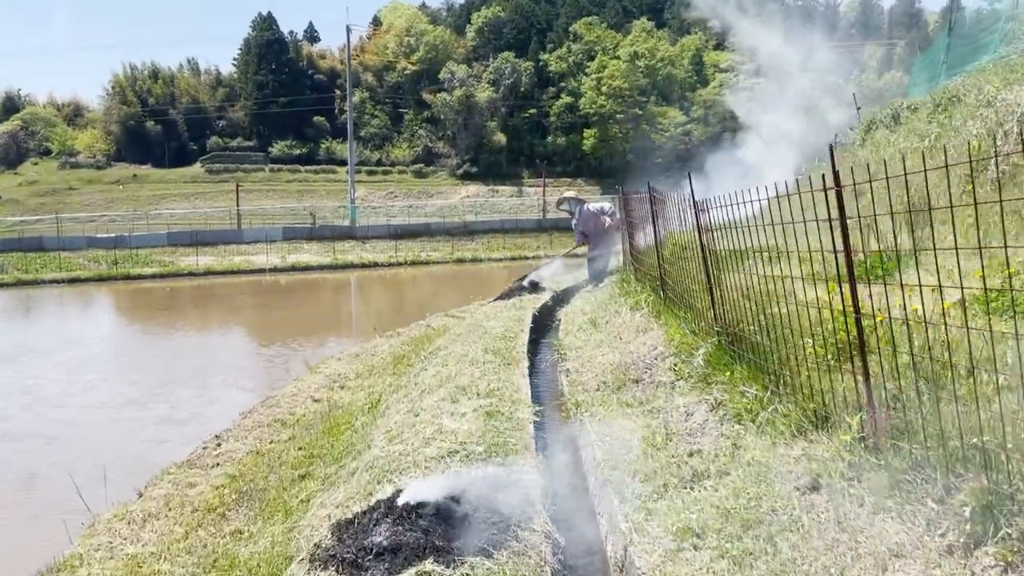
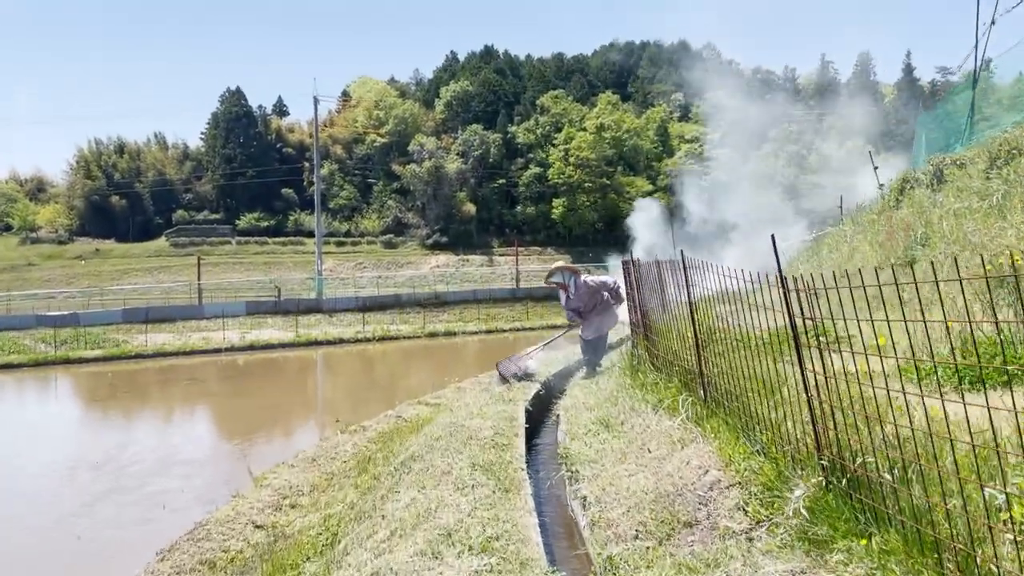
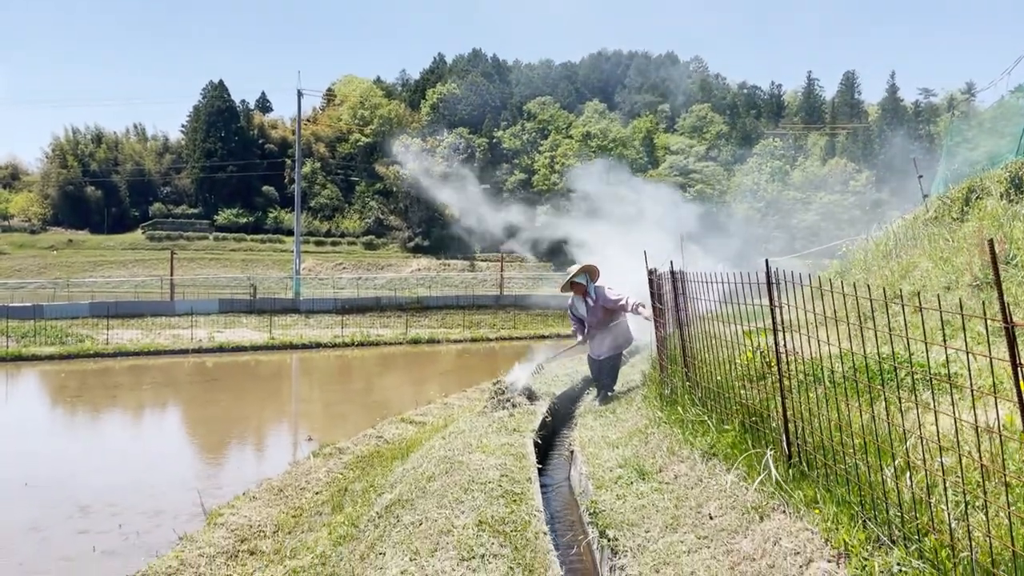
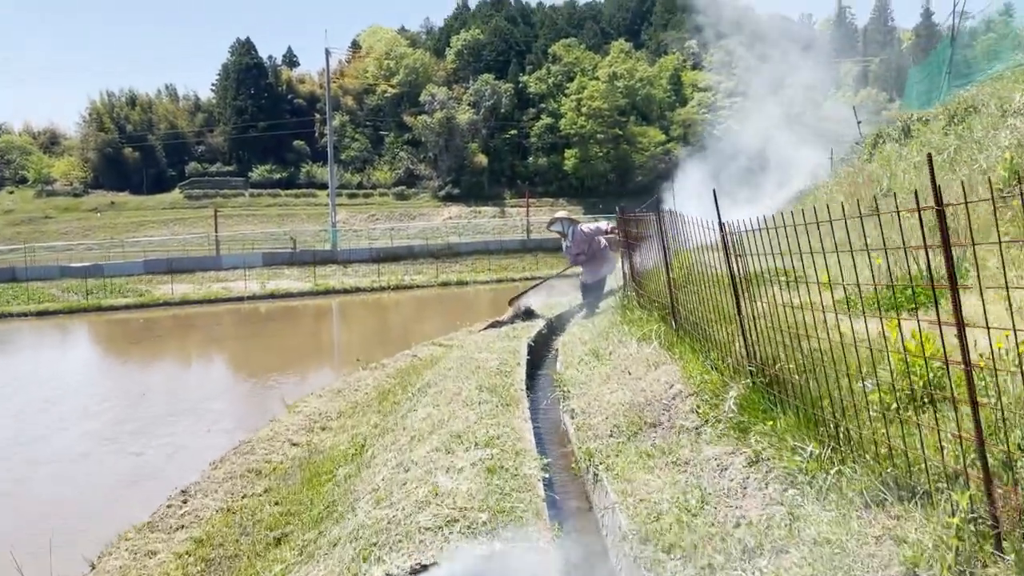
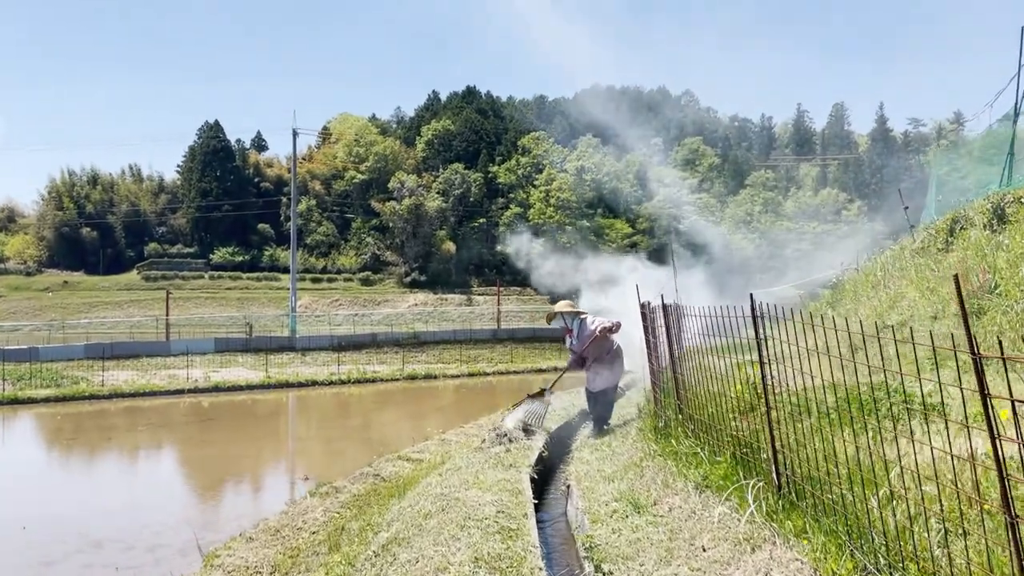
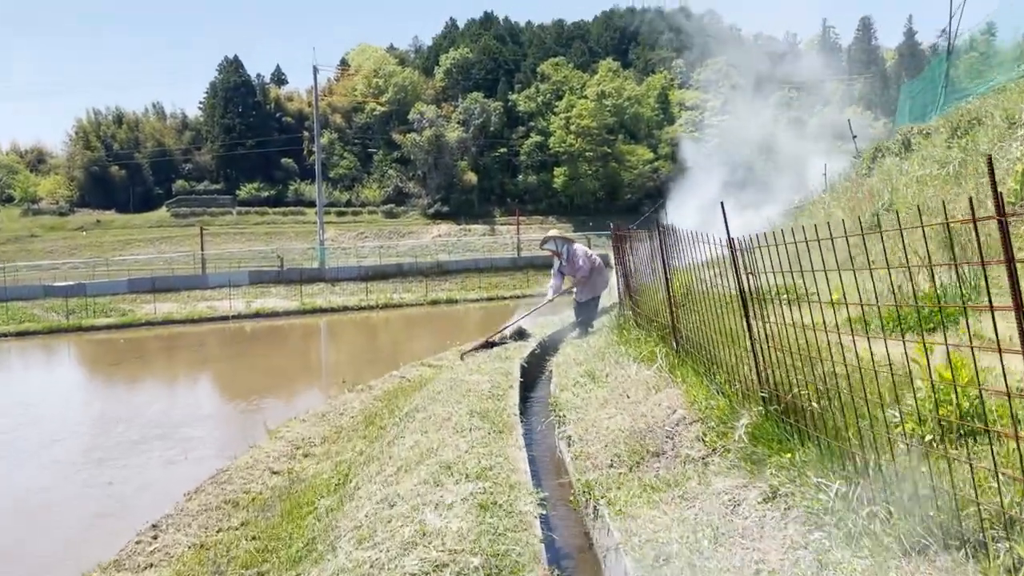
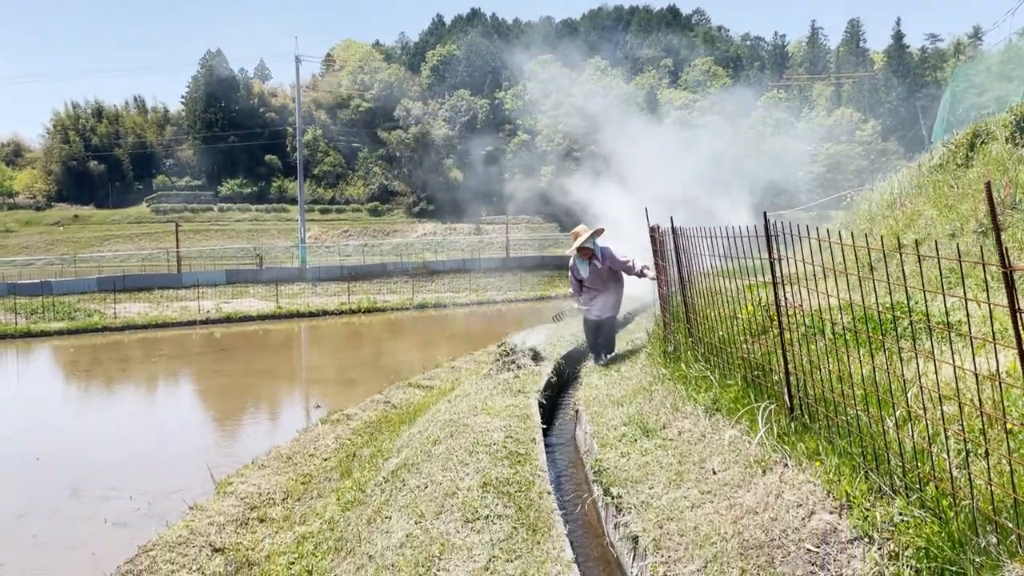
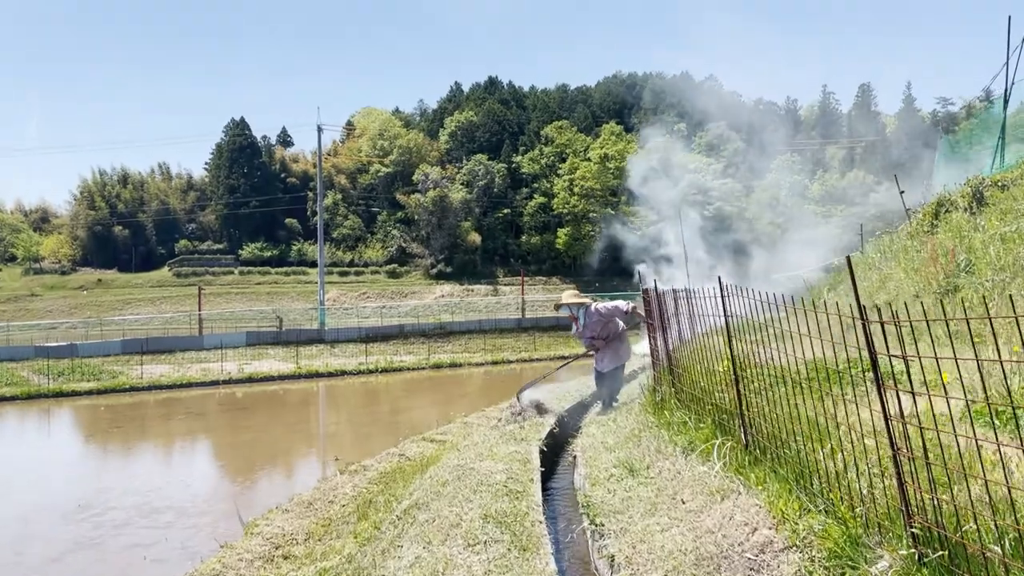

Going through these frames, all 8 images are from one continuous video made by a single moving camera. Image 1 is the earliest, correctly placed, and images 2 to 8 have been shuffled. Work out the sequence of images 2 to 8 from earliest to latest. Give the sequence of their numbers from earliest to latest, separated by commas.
4, 6, 2, 8, 5, 3, 7
